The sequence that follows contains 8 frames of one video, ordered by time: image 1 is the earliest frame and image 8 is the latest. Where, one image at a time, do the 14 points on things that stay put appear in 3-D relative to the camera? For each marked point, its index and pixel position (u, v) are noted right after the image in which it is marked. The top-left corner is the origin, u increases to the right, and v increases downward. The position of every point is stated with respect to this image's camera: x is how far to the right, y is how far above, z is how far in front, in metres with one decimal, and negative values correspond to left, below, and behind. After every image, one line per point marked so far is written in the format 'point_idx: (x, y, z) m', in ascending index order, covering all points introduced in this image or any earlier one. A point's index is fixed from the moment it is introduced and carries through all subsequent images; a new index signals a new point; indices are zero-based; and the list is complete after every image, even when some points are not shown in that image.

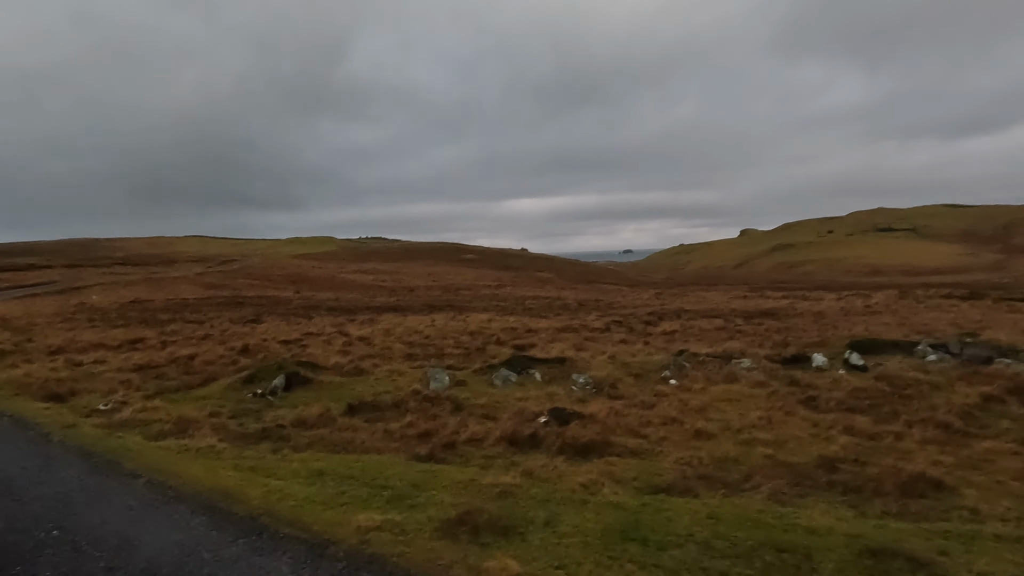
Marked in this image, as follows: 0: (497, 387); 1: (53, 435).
0: (-0.5, -3.0, +19.9) m
1: (-9.8, -3.2, +14.1) m
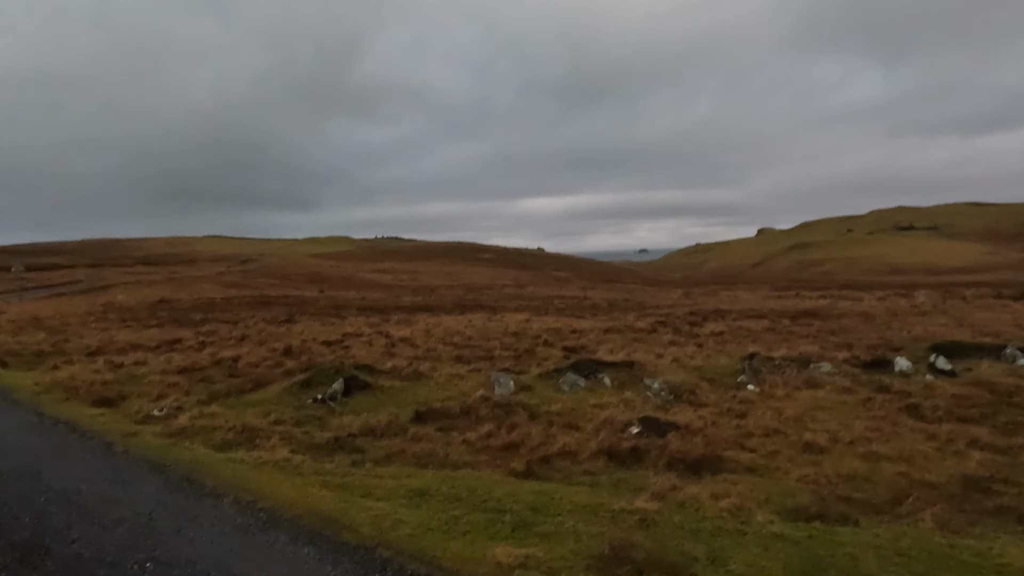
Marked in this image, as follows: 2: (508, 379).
0: (+1.6, -3.0, +18.8) m
1: (-8.0, -3.2, +13.2) m
2: (-0.1, -2.7, +19.7) m
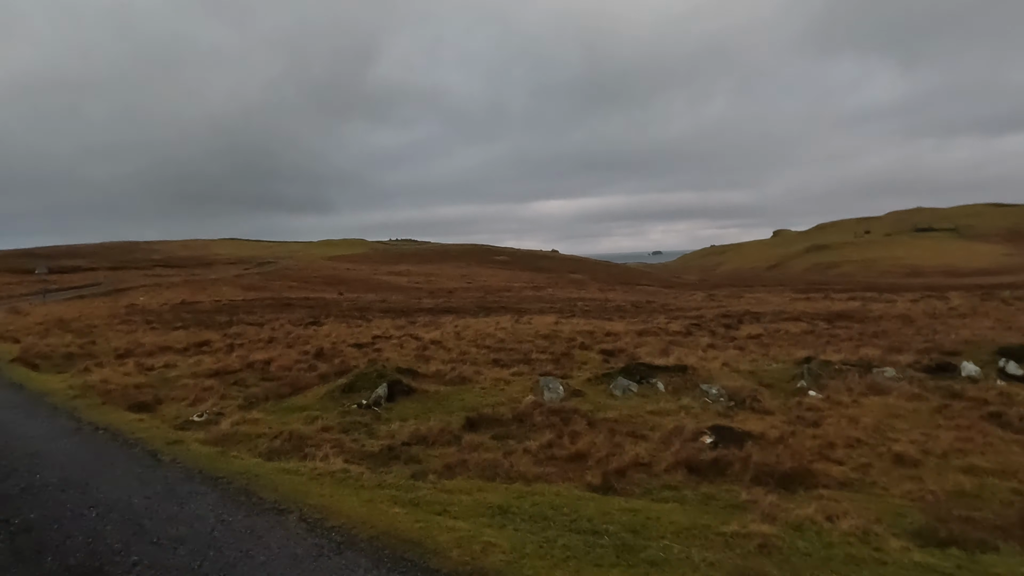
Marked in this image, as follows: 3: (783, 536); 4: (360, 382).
0: (+2.9, -3.0, +18.0) m
1: (-6.7, -3.2, +12.6) m
2: (+1.3, -2.7, +18.9) m
3: (+3.2, -2.9, +7.8) m
4: (-4.2, -2.6, +18.6) m
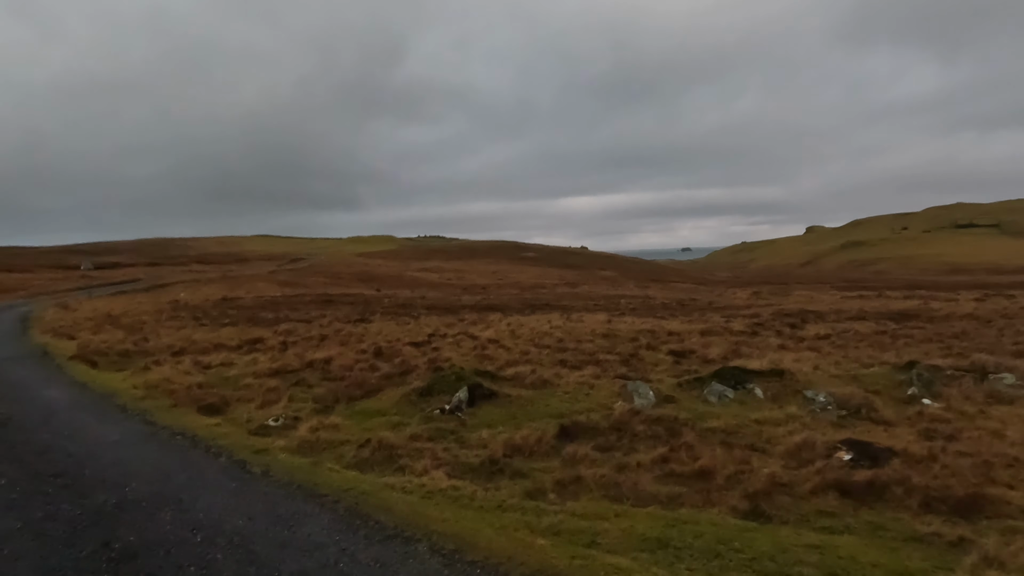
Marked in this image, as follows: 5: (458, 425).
0: (+5.2, -3.0, +16.7) m
1: (-4.6, -3.1, +11.7) m
2: (+3.6, -2.7, +17.6) m
3: (+5.0, -2.9, +6.5) m
4: (-2.0, -2.6, +17.6) m
5: (-1.2, -3.2, +15.2) m
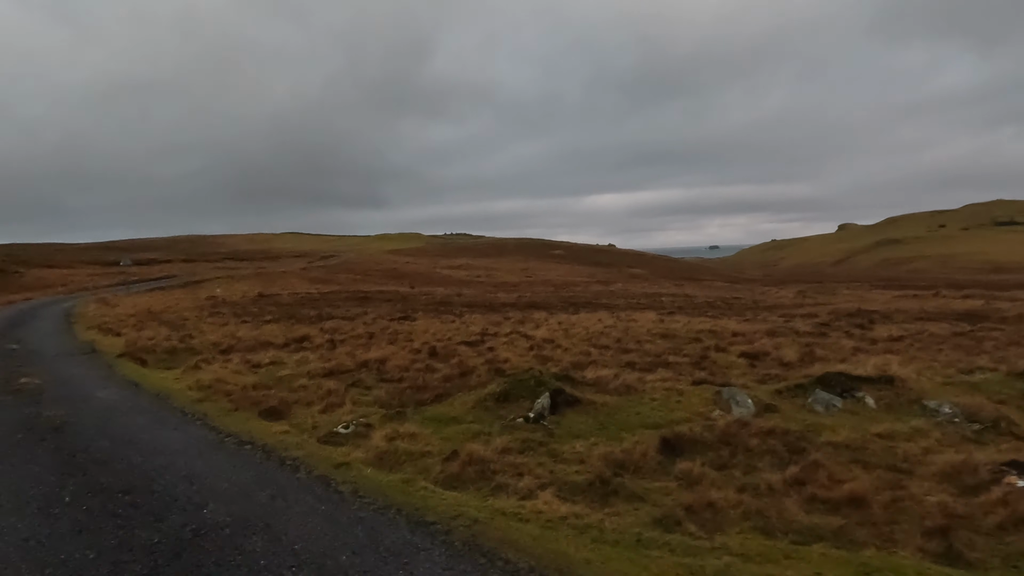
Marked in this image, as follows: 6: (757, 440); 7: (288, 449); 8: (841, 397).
0: (+7.2, -2.9, +15.0) m
1: (-2.8, -3.1, +10.4) m
2: (+5.6, -2.6, +16.1) m
3: (+6.6, -2.9, +4.9) m
4: (+0.1, -2.5, +16.2) m
5: (+0.7, -3.1, +13.9) m
6: (+4.9, -3.0, +13.1) m
7: (-4.2, -3.0, +12.5) m
8: (+8.0, -2.6, +16.1) m
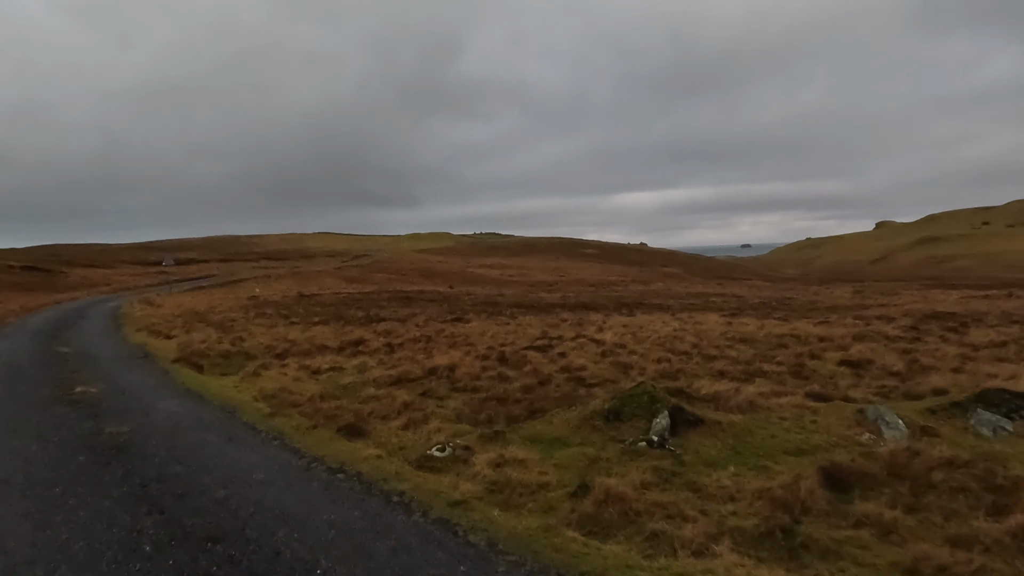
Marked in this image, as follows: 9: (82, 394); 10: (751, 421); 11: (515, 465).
0: (+9.5, -3.0, +12.8) m
1: (-0.7, -3.1, +8.6) m
2: (+8.0, -2.7, +13.9) m
3: (+8.5, -3.0, +2.6) m
4: (+2.5, -2.6, +14.3) m
5: (+3.0, -3.2, +11.9) m
6: (+7.1, -3.1, +11.0) m
7: (-2.0, -3.1, +10.7) m
8: (+10.4, -2.7, +13.8) m
9: (-11.7, -2.9, +18.0) m
10: (+5.0, -2.8, +14.1) m
11: (+0.1, -3.2, +12.0) m
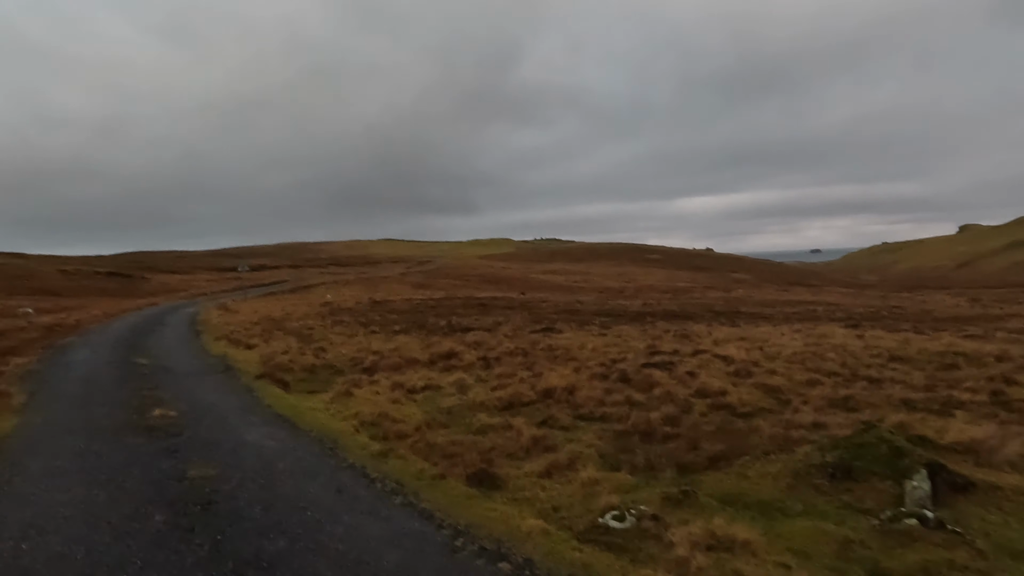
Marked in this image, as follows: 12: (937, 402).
0: (+12.4, -3.2, +8.5) m
1: (+1.8, -3.3, +5.2) m
2: (+10.9, -2.9, +9.7) m
3: (+10.5, -3.1, -1.5) m
4: (+5.5, -2.8, +10.6) m
5: (+5.8, -3.3, +8.2) m
6: (+9.8, -3.2, +6.9) m
7: (+0.7, -3.3, +7.5) m
8: (+13.3, -2.9, +9.4) m
9: (-8.3, -3.1, +15.6) m
10: (+8.1, -3.0, +10.2) m
11: (+2.9, -3.4, +8.5) m
12: (+11.5, -3.1, +17.9) m
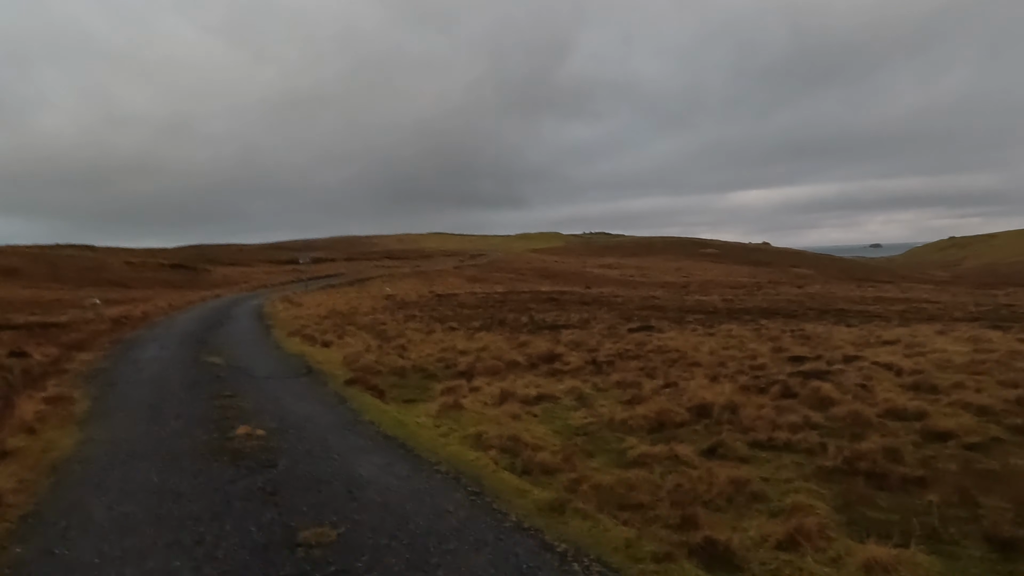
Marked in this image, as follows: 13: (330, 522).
0: (+15.1, -3.2, +3.9) m
1: (+4.3, -3.2, +1.5) m
2: (+13.7, -2.9, +5.3) m
3: (+12.5, -3.2, -5.9) m
4: (+8.4, -2.7, +6.6) m
5: (+8.5, -3.3, +4.1) m
6: (+12.4, -3.2, +2.6) m
7: (+3.4, -3.2, +3.8) m
8: (+16.1, -2.9, +4.9) m
9: (-5.0, -2.9, +12.6) m
10: (+10.9, -3.0, +6.0) m
11: (+5.6, -3.3, +4.7) m
12: (+14.9, -3.0, +13.4) m
13: (-2.4, -3.0, +8.6) m
